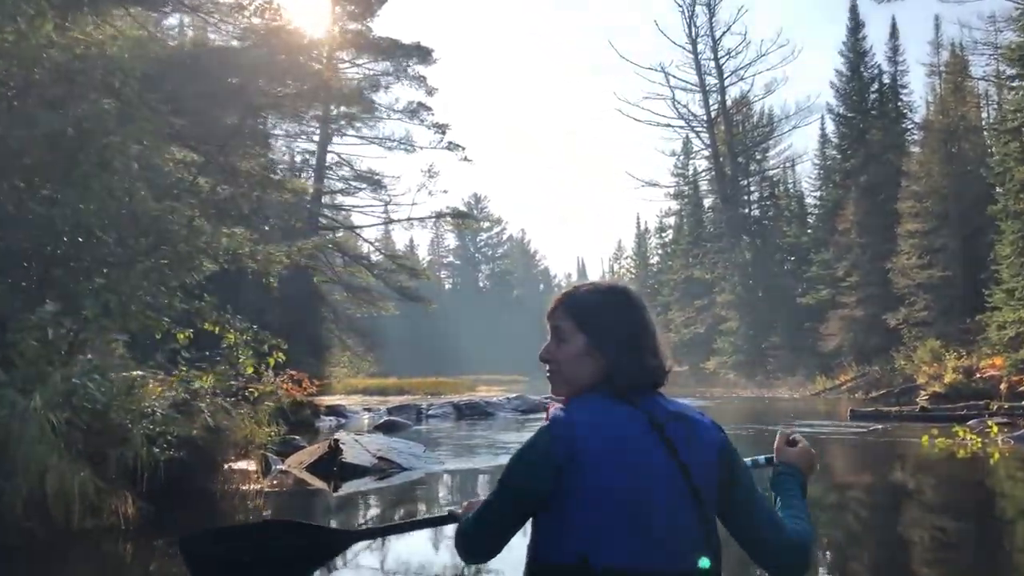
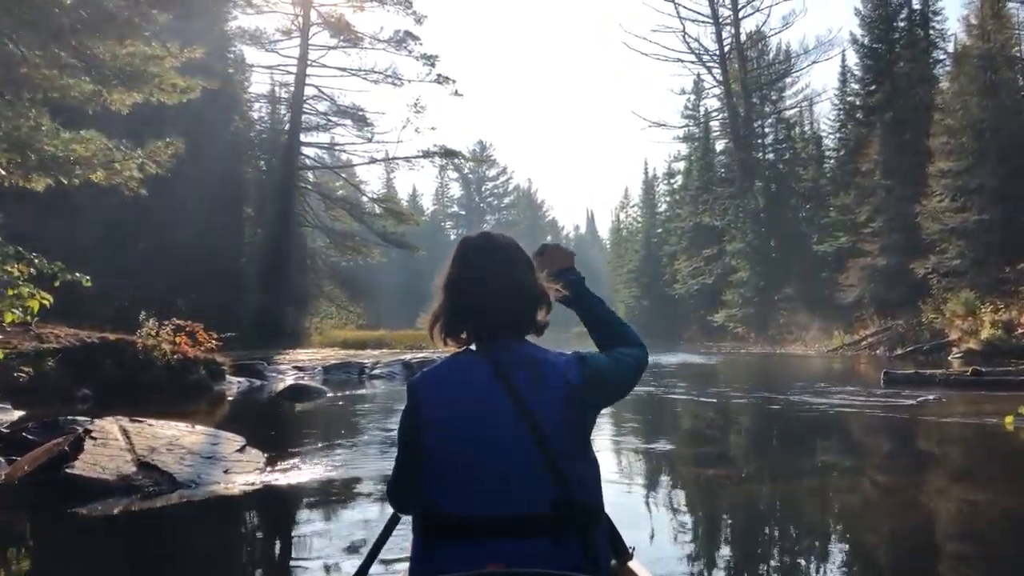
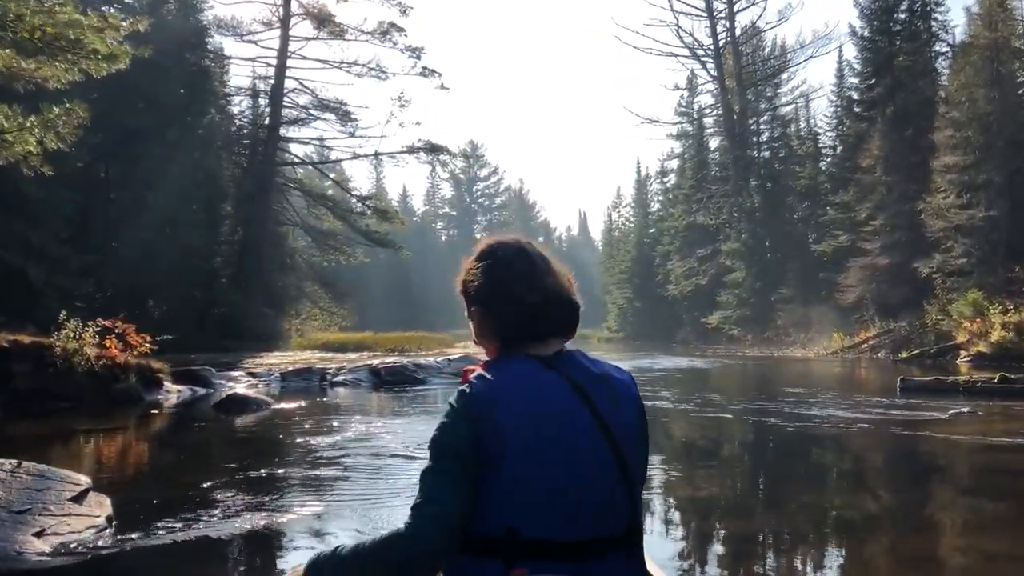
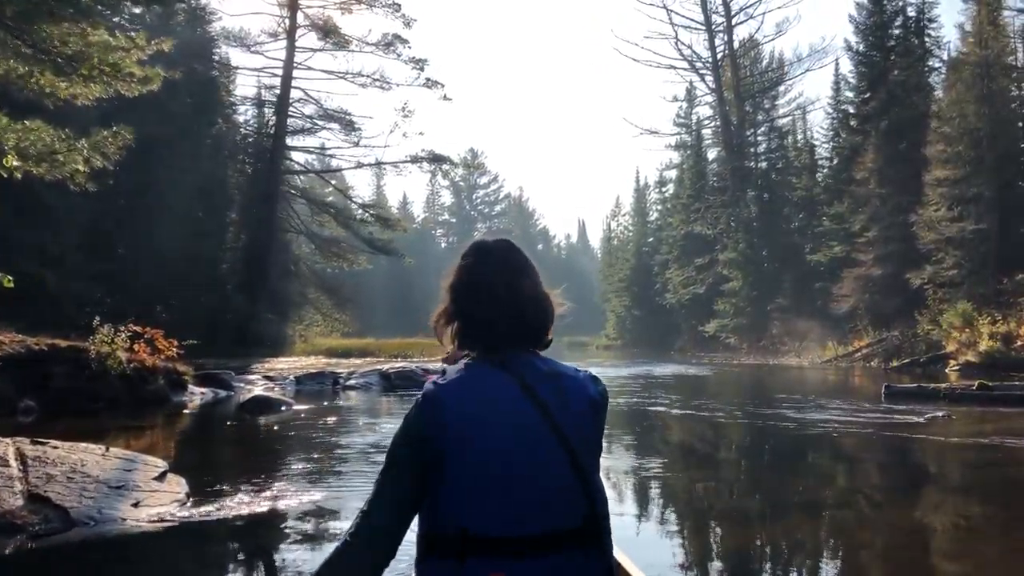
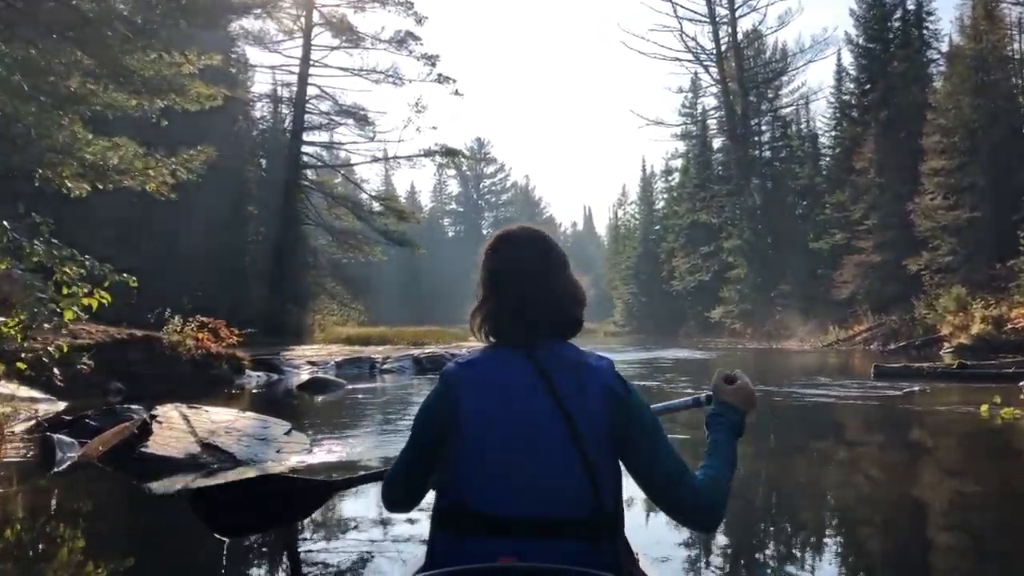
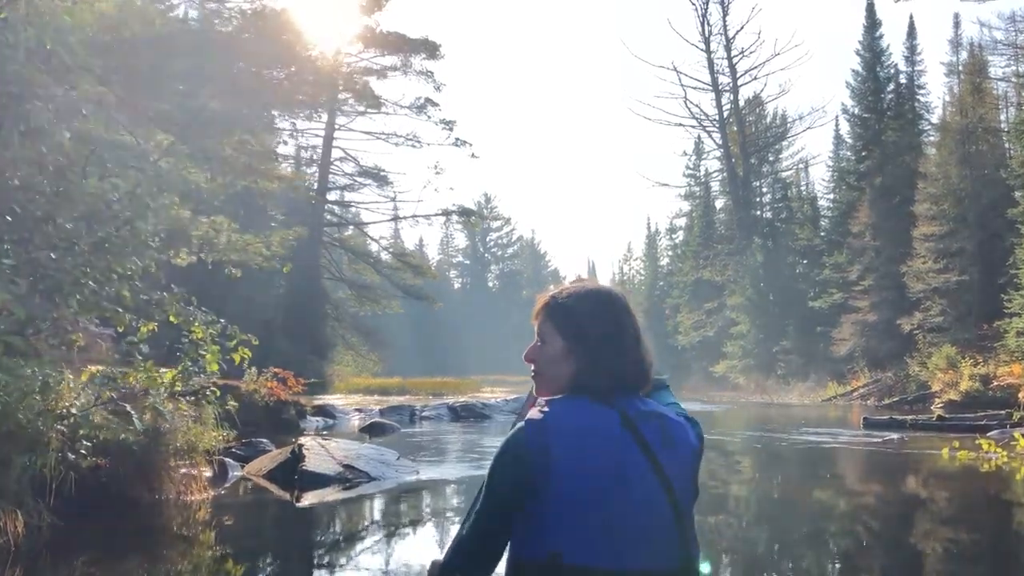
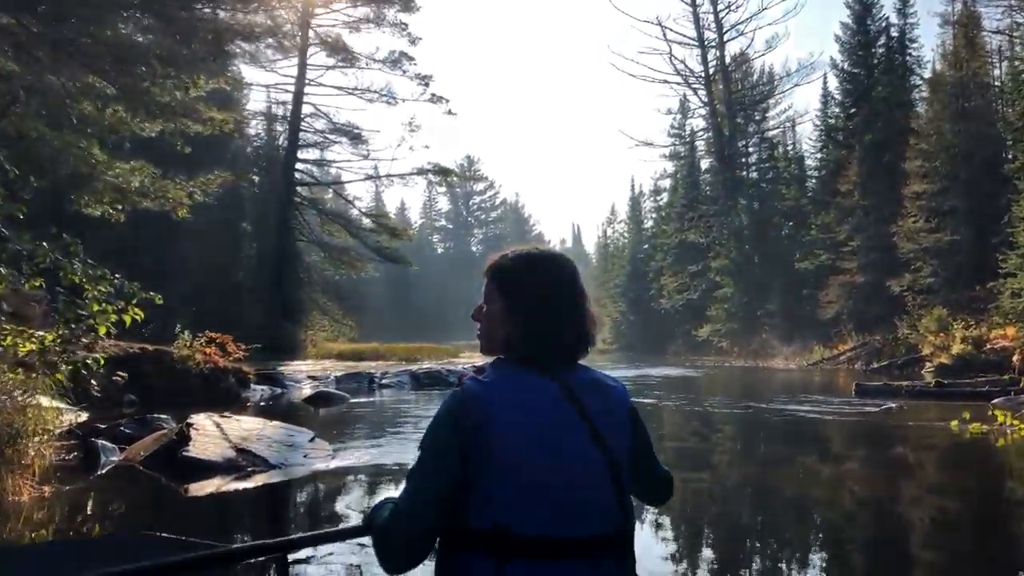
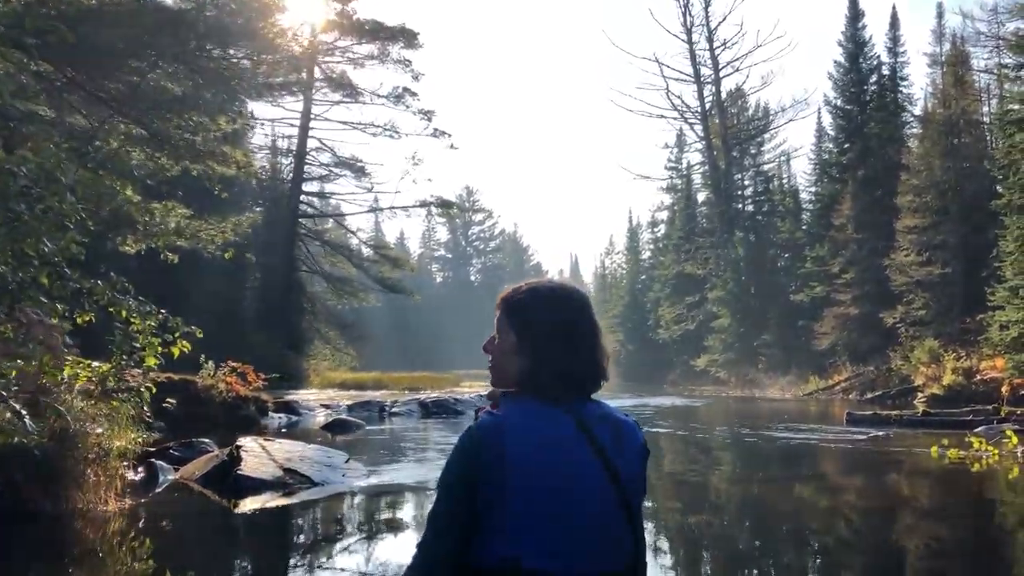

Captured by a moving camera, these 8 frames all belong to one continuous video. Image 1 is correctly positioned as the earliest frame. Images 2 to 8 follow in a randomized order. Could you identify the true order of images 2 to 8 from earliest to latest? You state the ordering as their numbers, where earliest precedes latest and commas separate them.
6, 8, 7, 5, 2, 4, 3
